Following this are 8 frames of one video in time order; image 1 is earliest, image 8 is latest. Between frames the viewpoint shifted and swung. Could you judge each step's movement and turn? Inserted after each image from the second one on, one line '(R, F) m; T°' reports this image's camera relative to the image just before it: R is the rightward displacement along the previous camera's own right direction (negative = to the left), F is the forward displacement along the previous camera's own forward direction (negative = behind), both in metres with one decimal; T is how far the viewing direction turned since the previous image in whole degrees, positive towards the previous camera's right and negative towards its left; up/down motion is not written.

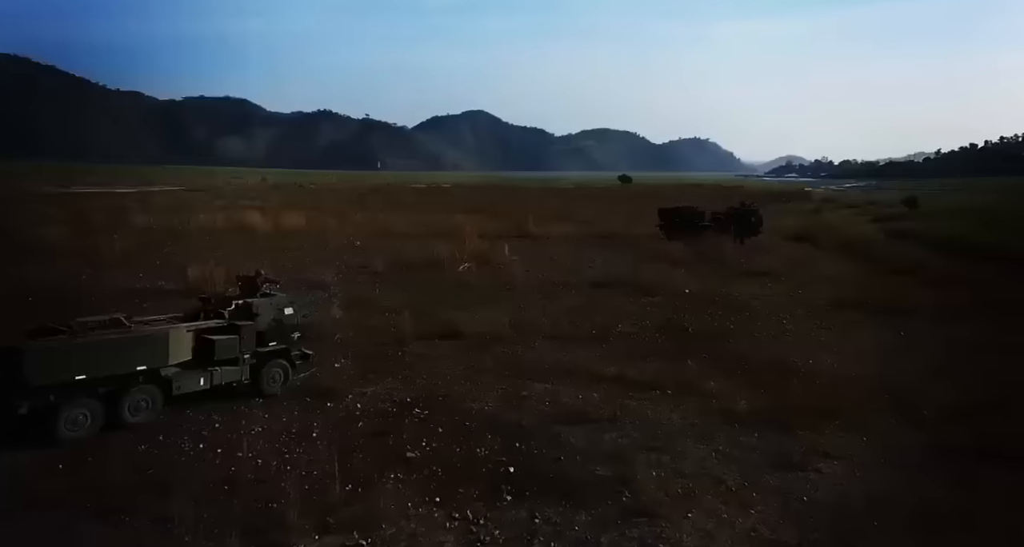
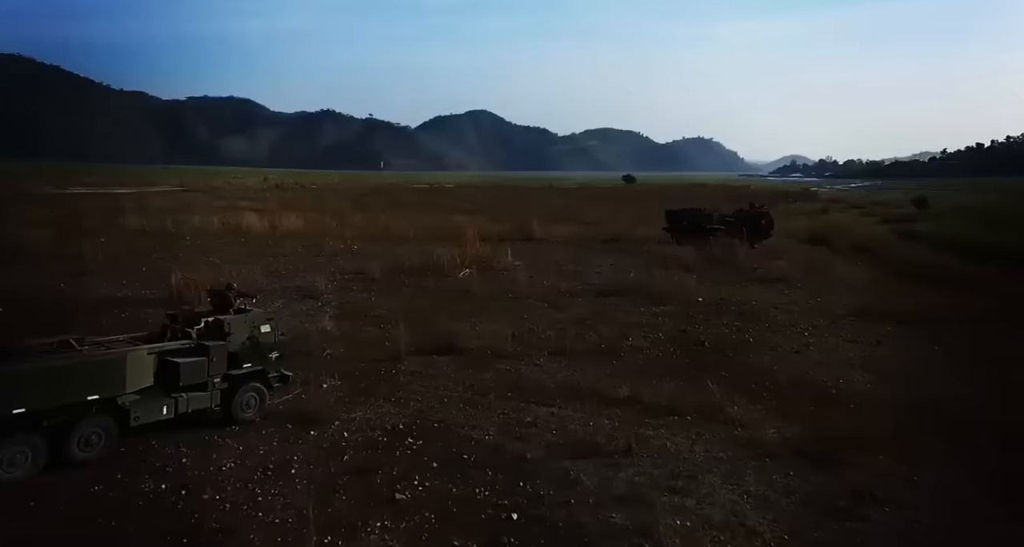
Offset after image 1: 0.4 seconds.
(0.0, +0.9) m; 0°
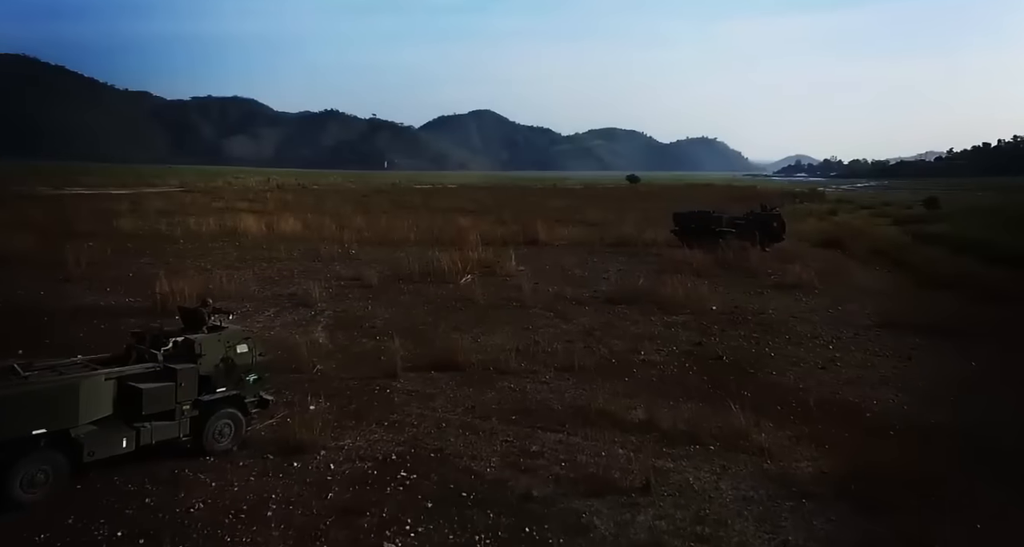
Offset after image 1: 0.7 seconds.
(0.0, +0.8) m; 0°
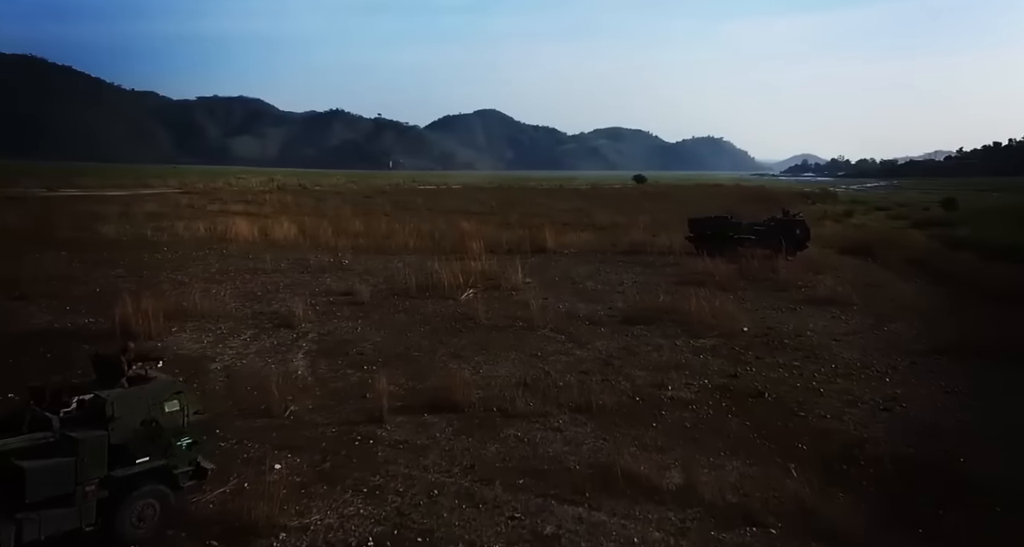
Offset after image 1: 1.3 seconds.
(0.0, +1.5) m; 0°
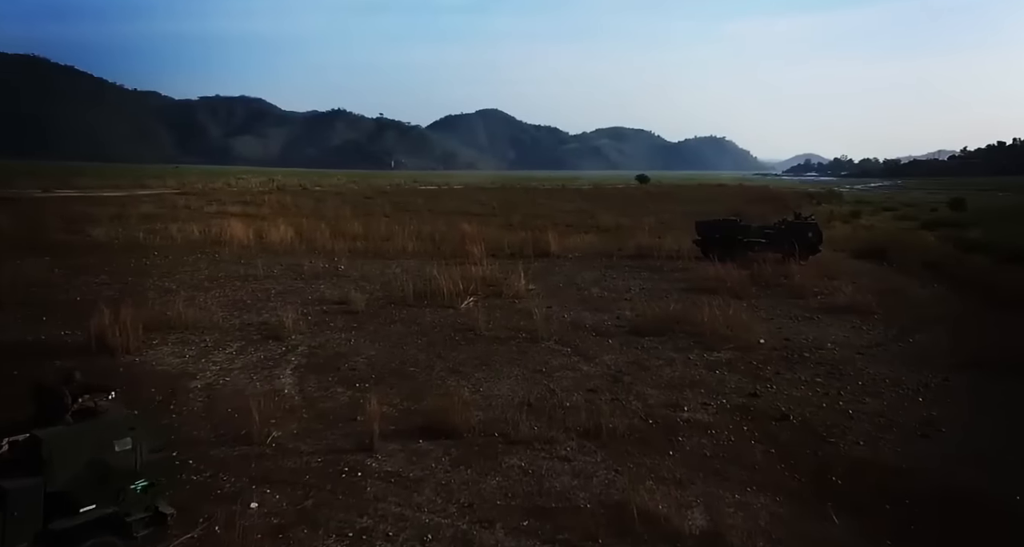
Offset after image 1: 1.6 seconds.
(0.0, +0.7) m; 0°
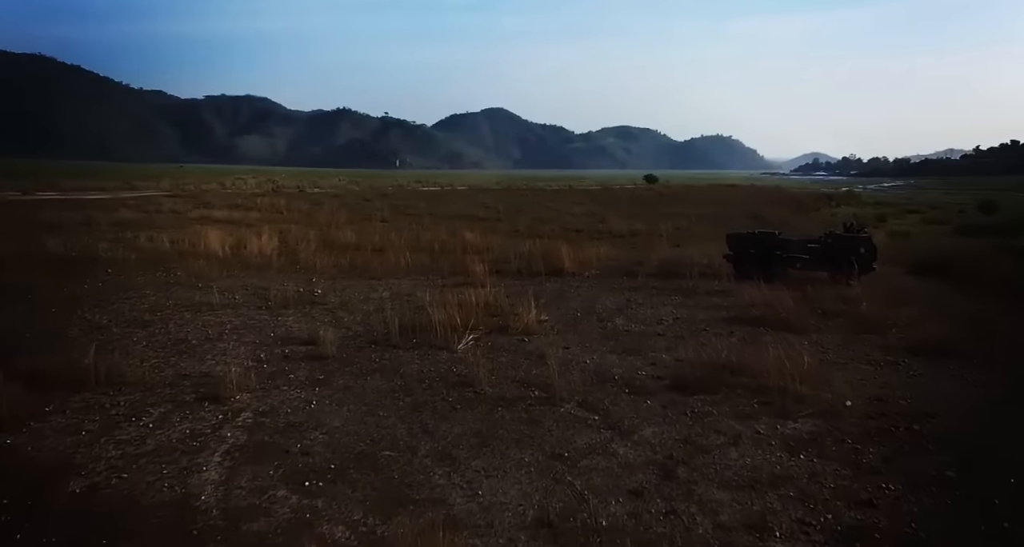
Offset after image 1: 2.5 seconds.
(-0.1, +2.8) m; 0°
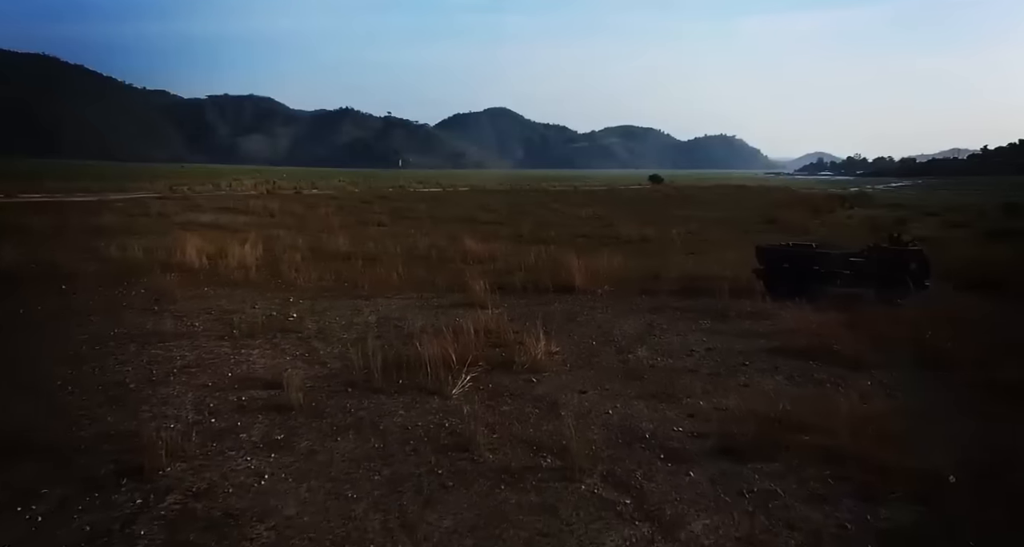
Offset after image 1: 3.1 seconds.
(0.0, +2.0) m; 0°
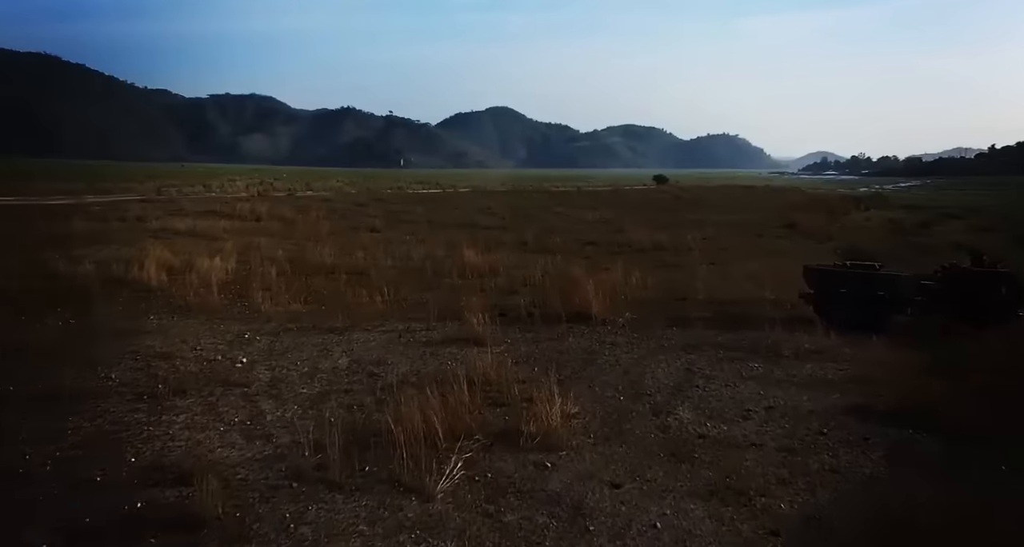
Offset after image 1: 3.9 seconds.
(0.0, +2.6) m; 0°
